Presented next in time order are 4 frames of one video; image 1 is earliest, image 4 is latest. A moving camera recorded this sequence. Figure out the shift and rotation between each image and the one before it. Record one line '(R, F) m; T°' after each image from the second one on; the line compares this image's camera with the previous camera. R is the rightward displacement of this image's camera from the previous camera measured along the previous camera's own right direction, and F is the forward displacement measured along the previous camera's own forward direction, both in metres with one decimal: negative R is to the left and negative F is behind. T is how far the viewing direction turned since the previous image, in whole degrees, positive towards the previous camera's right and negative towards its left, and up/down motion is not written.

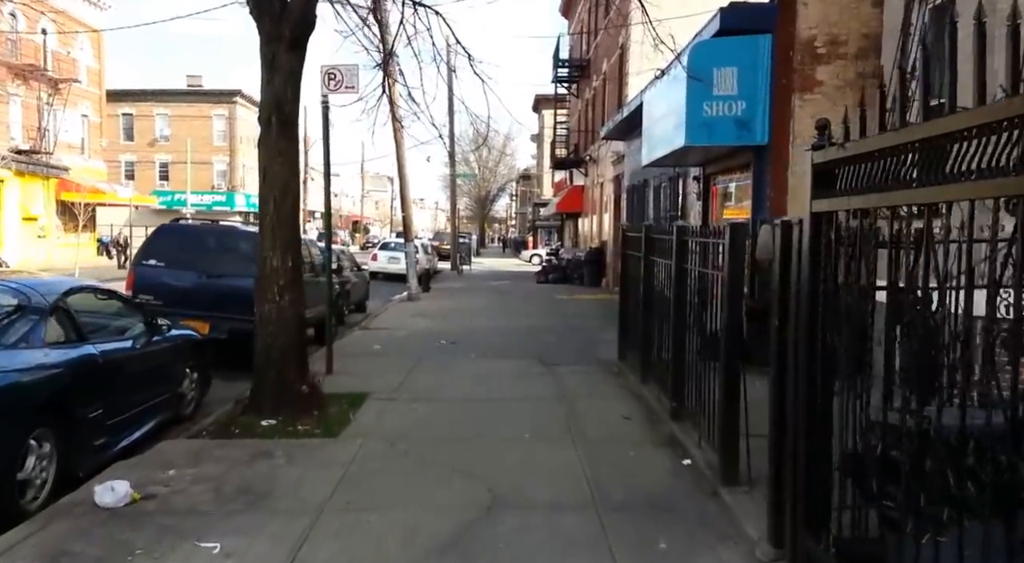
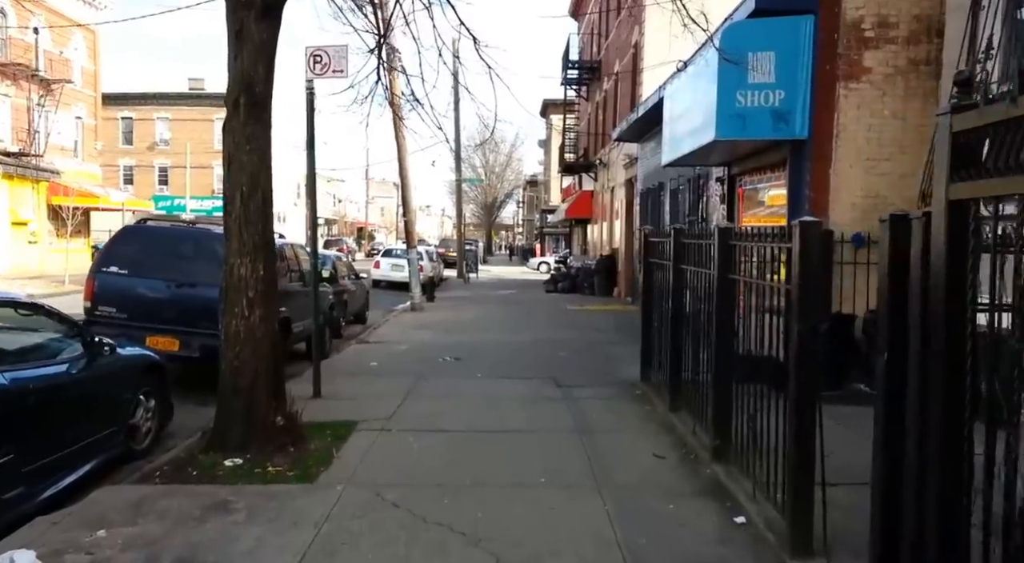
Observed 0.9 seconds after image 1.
(0.0, +1.1) m; 0°
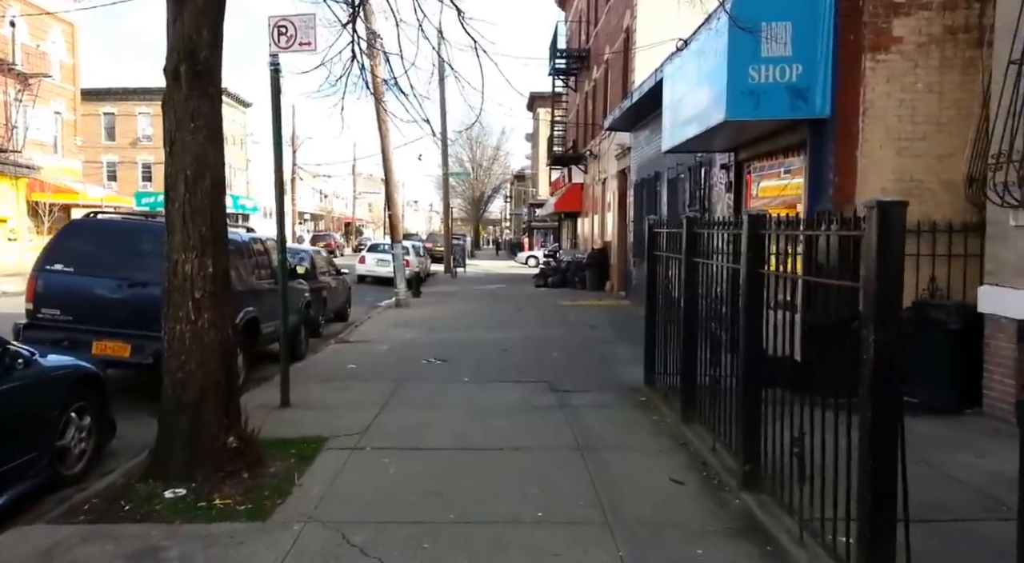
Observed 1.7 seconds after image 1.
(0.0, +0.9) m; +1°
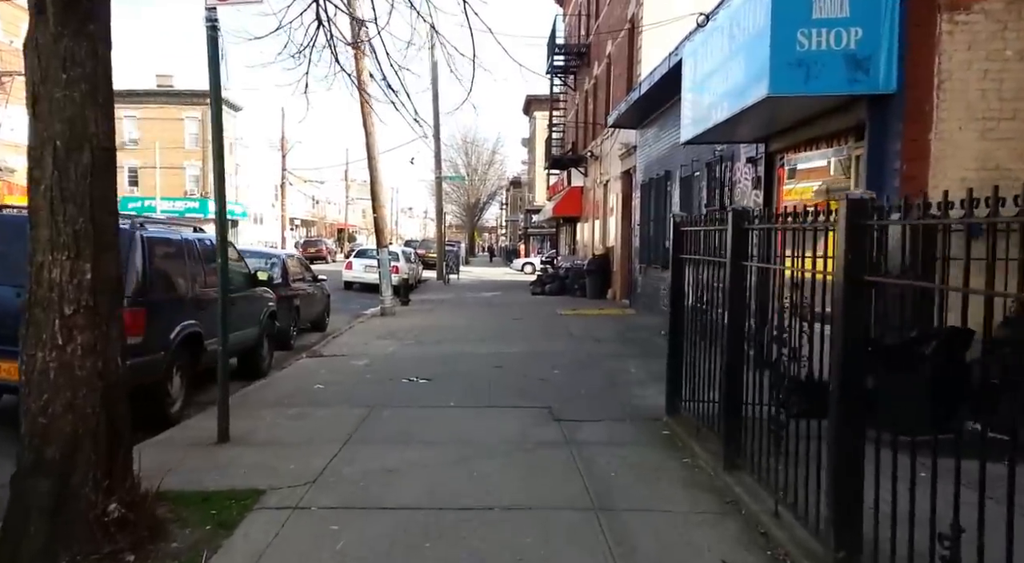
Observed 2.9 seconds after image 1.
(0.0, +1.5) m; 0°
